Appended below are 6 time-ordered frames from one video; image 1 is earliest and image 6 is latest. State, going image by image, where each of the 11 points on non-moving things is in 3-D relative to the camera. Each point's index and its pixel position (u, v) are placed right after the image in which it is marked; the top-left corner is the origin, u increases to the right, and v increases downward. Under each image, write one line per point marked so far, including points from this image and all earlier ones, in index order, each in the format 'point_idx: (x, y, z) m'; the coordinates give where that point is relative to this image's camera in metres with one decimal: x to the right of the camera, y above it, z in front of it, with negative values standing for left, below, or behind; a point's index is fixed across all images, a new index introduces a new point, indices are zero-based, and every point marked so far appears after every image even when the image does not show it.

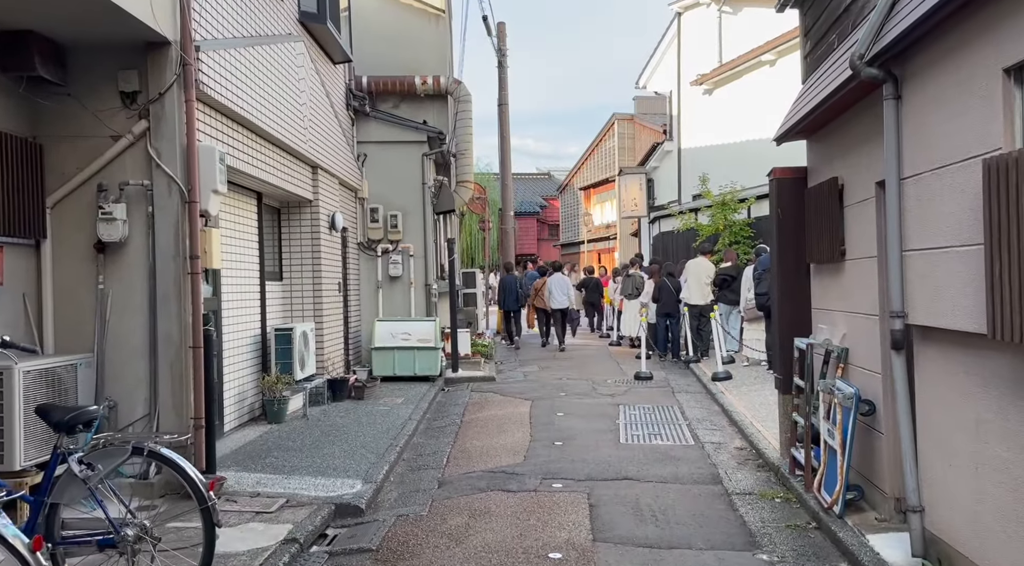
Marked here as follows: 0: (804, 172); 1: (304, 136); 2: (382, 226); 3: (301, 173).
0: (+2.3, +0.9, +7.0) m
1: (-2.3, +1.6, +9.6) m
2: (-1.9, +0.8, +13.0) m
3: (-2.4, +1.2, +10.0) m
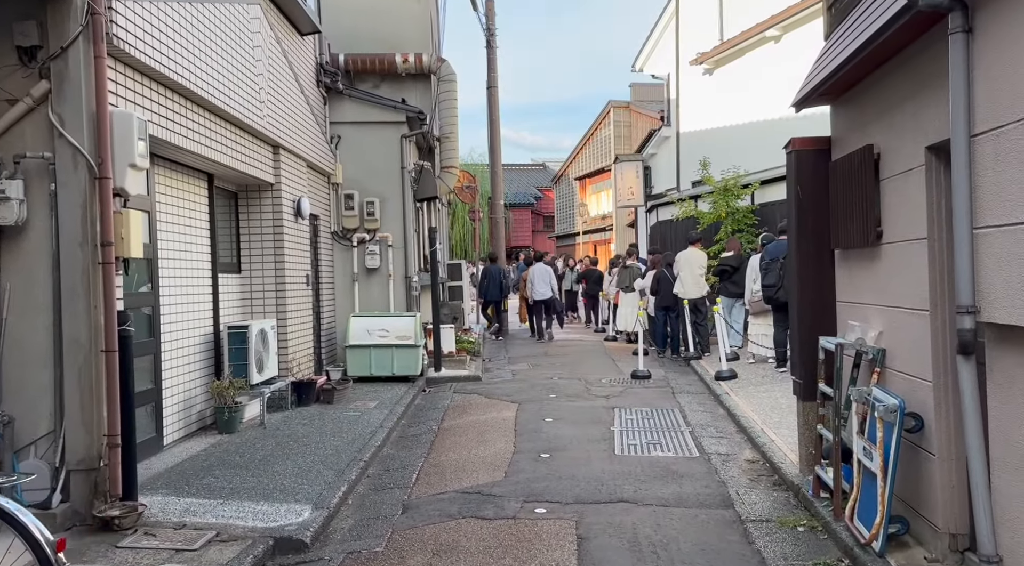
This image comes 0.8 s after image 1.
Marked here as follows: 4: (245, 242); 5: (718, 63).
0: (+2.2, +1.0, +6.1) m
1: (-2.4, +1.7, +8.6) m
2: (-2.1, +0.9, +12.1) m
3: (-2.5, +1.3, +9.0) m
4: (-2.8, +0.4, +9.3) m
5: (+4.0, +4.2, +17.1) m
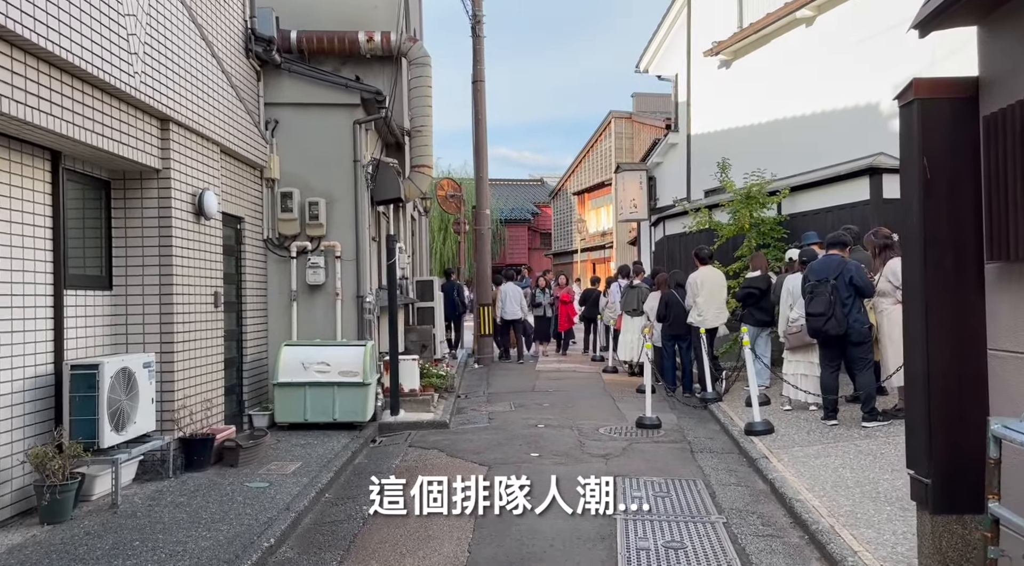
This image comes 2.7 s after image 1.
0: (+1.9, +0.8, +3.7) m
1: (-2.7, +1.5, +6.3) m
2: (-2.3, +0.7, +9.7) m
3: (-2.8, +1.2, +6.6) m
4: (-3.0, +0.3, +6.9) m
5: (+3.8, +3.8, +14.8) m
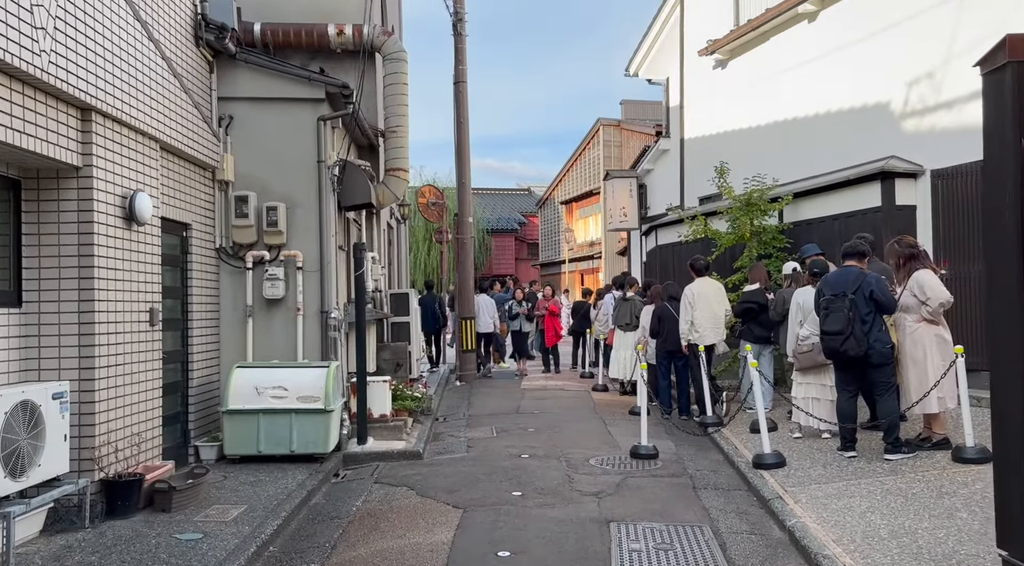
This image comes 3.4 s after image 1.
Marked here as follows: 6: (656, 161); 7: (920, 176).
0: (+1.8, +0.7, +2.8) m
1: (-2.8, +1.4, +5.3) m
2: (-2.5, +0.6, +8.7) m
3: (-2.9, +1.1, +5.6) m
4: (-3.2, +0.2, +5.9) m
5: (+3.5, +3.6, +14.0) m
6: (+3.2, +2.7, +19.8) m
7: (+4.6, +1.2, +10.0) m
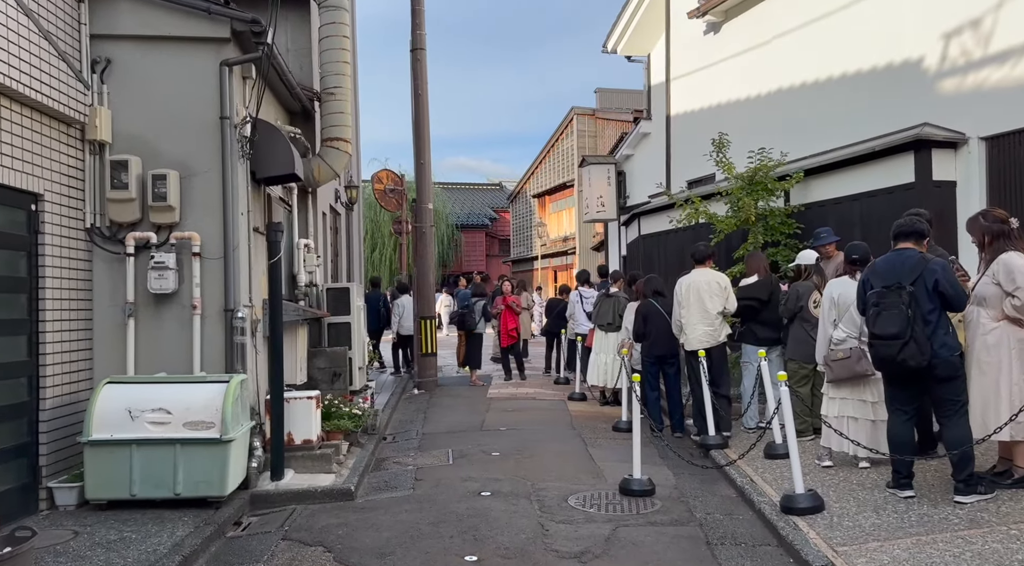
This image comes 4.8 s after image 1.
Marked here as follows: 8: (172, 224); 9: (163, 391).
0: (+1.7, +0.8, +1.0) m
1: (-3.0, +1.5, +3.4) m
2: (-2.9, +0.7, +6.8) m
3: (-3.2, +1.1, +3.7) m
4: (-3.4, +0.2, +4.0) m
5: (+3.0, +3.7, +12.2) m
6: (+2.5, +2.8, +18.0) m
7: (+4.2, +1.3, +8.3) m
8: (-2.6, +0.5, +6.9) m
9: (-2.4, -0.7, +6.1) m
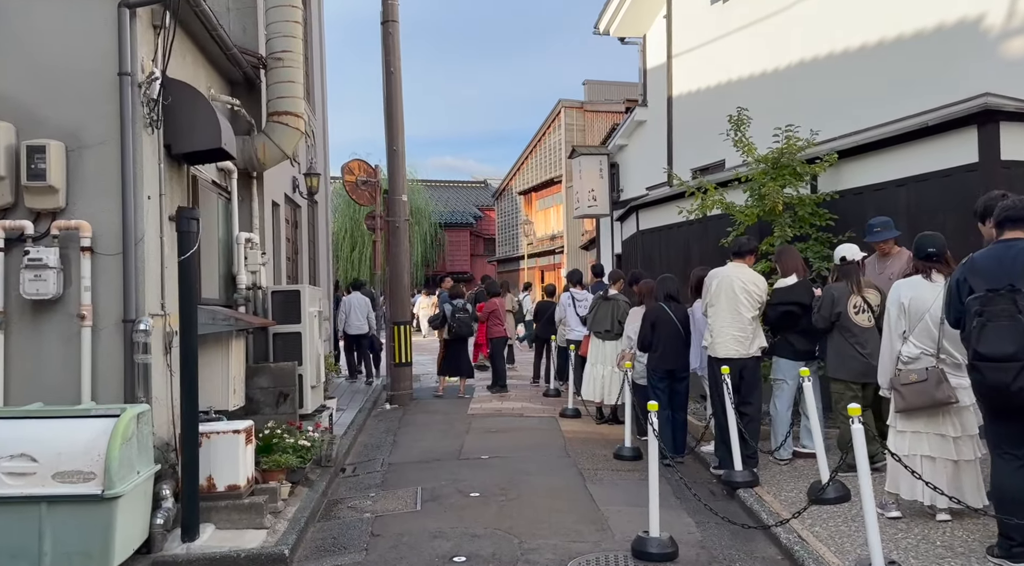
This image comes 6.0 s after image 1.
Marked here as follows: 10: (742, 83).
0: (+1.6, +0.8, -0.5) m
1: (-3.1, +1.5, +1.8) m
2: (-3.0, +0.6, +5.2) m
3: (-3.2, +1.1, +2.1) m
4: (-3.5, +0.2, +2.4) m
5: (+2.8, +3.7, +10.8) m
6: (+2.2, +2.8, +16.5) m
7: (+4.1, +1.3, +6.9) m
8: (-2.7, +0.4, +5.3) m
9: (-2.5, -0.8, +4.6) m
10: (+2.8, +2.4, +10.9) m
